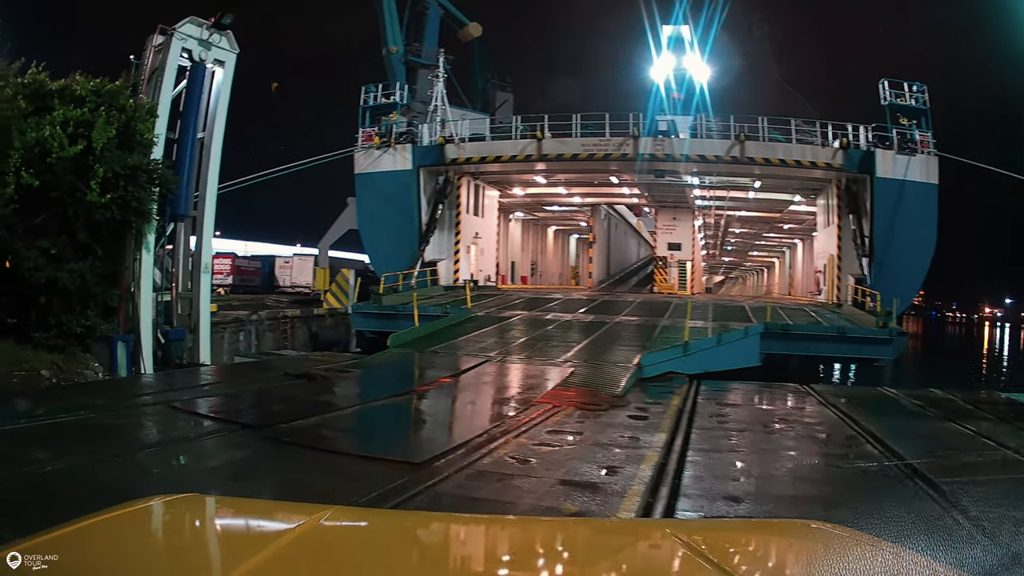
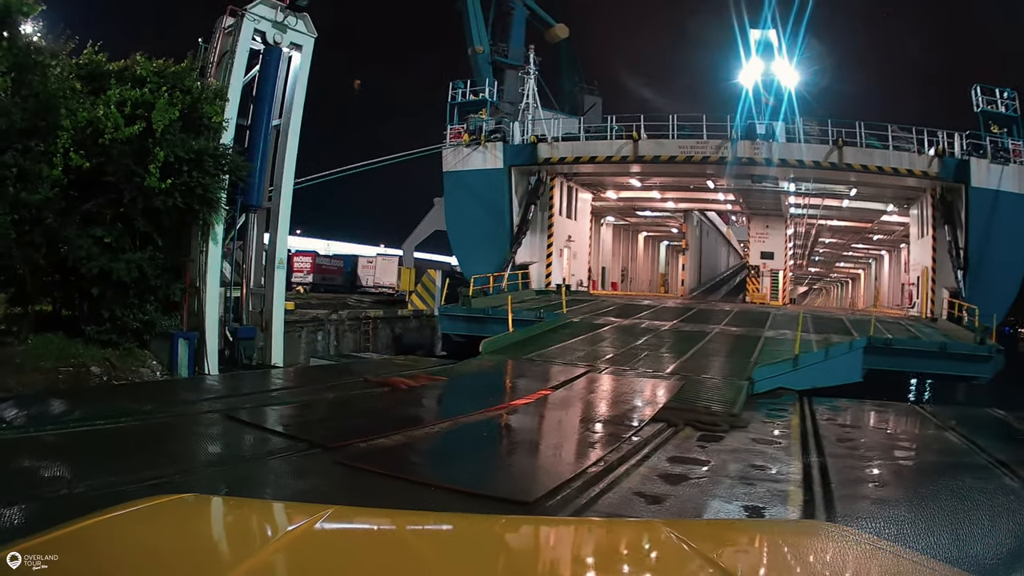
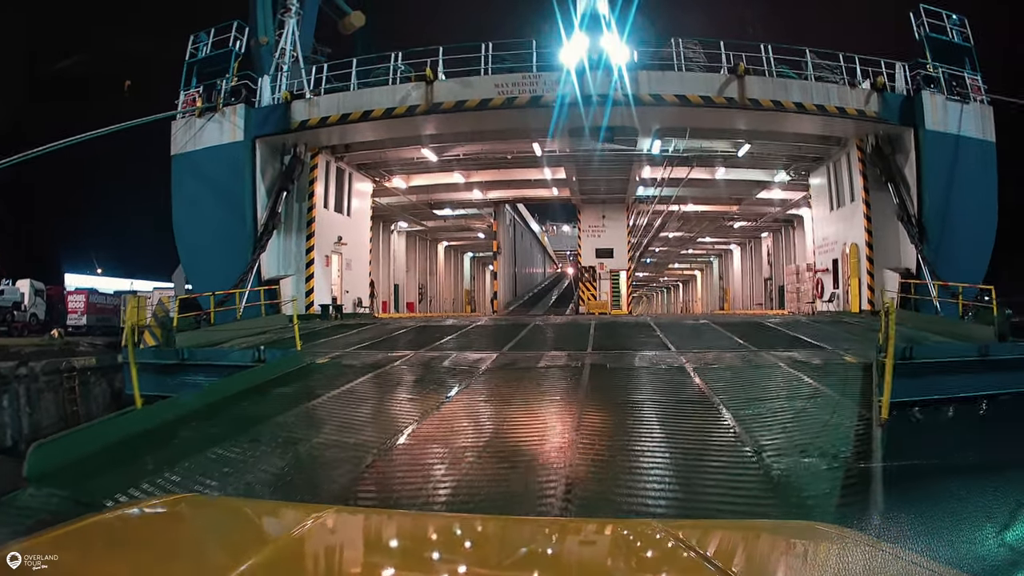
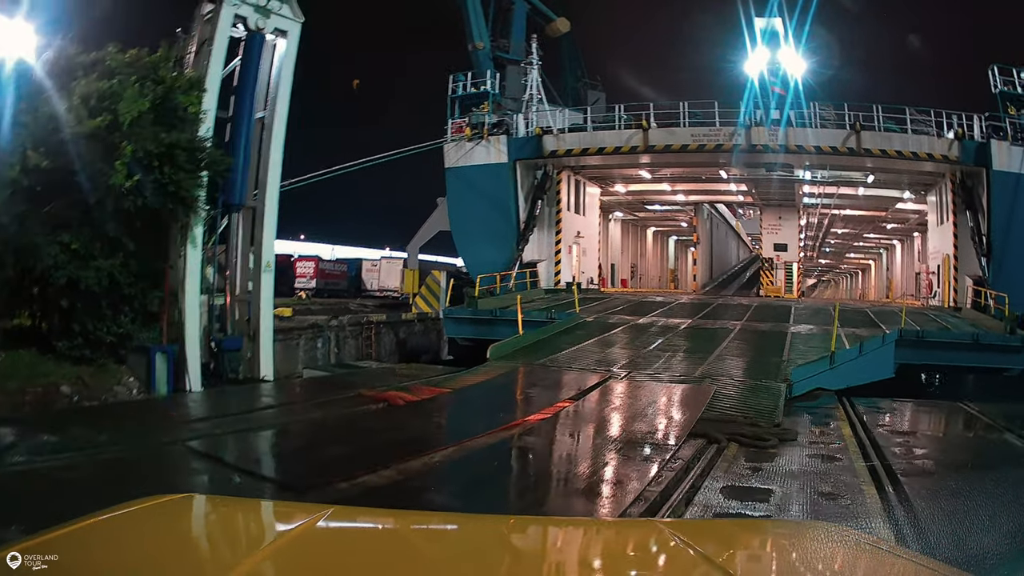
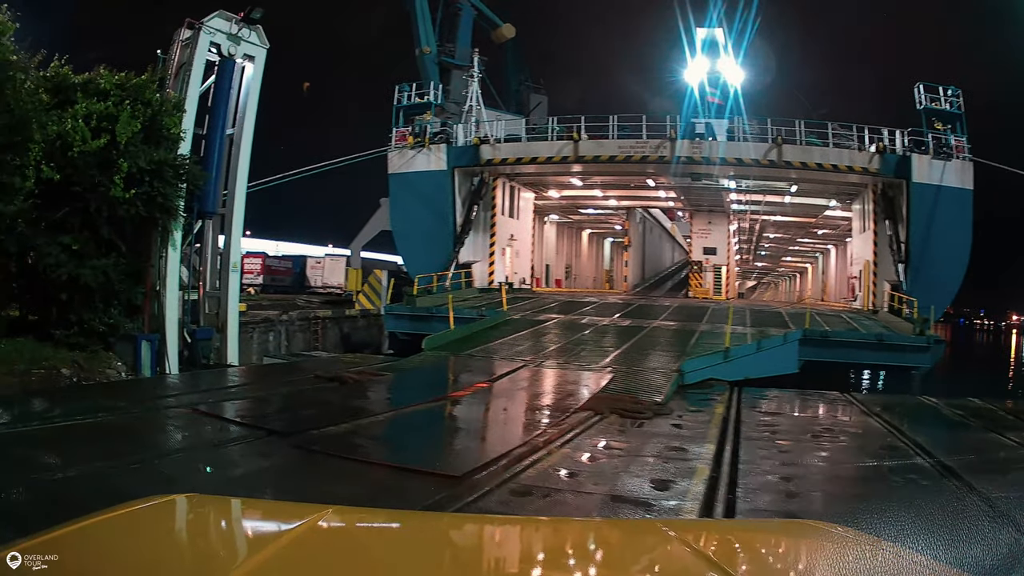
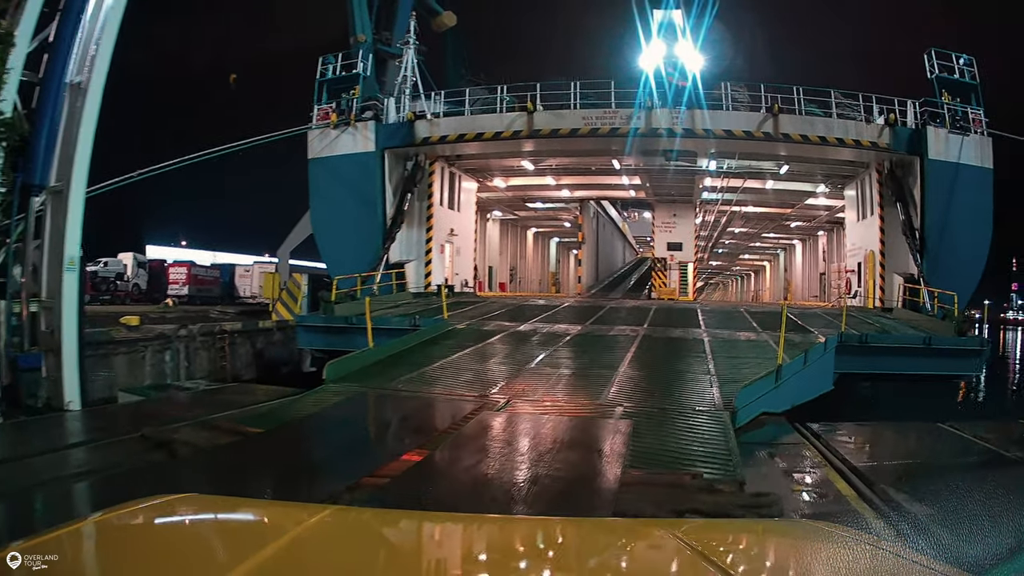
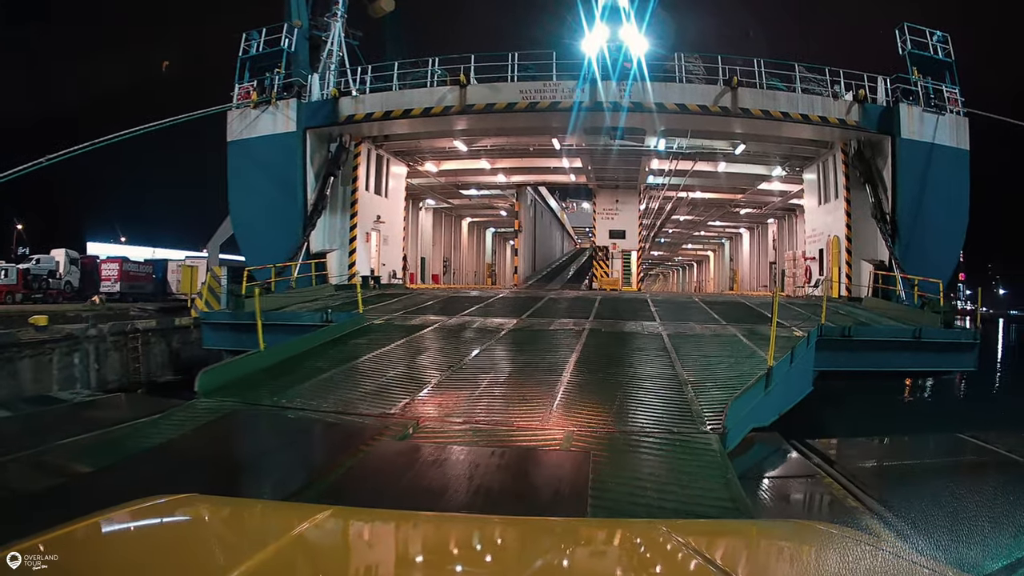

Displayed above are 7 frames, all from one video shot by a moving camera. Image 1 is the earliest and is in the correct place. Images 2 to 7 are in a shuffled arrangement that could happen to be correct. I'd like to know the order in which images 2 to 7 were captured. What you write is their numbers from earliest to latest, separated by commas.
5, 2, 4, 6, 7, 3
